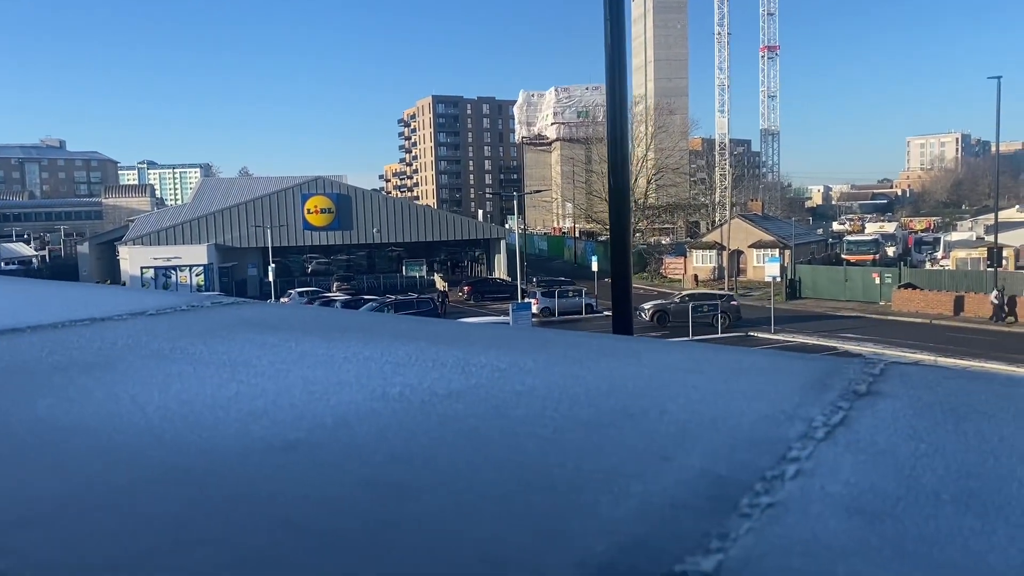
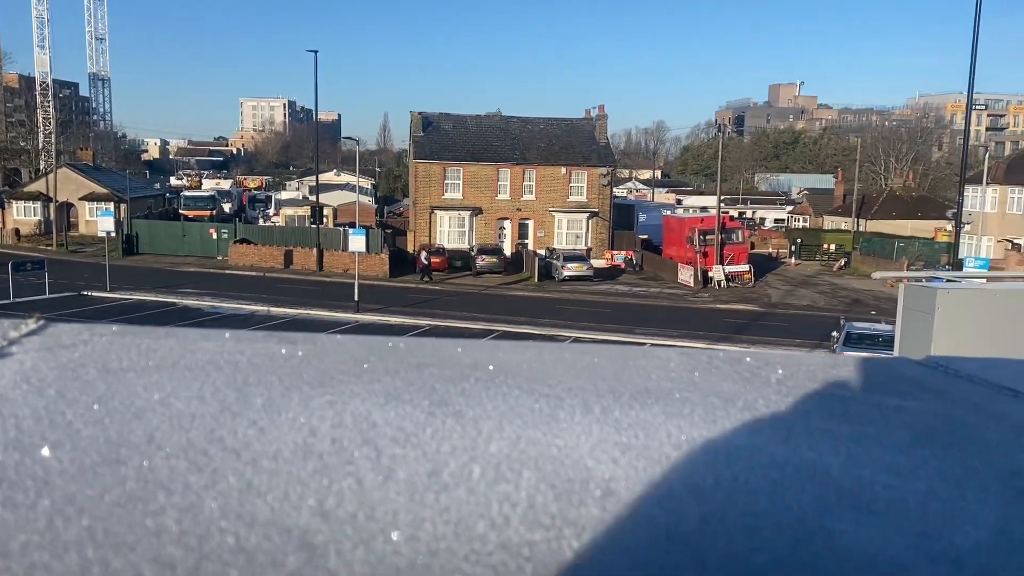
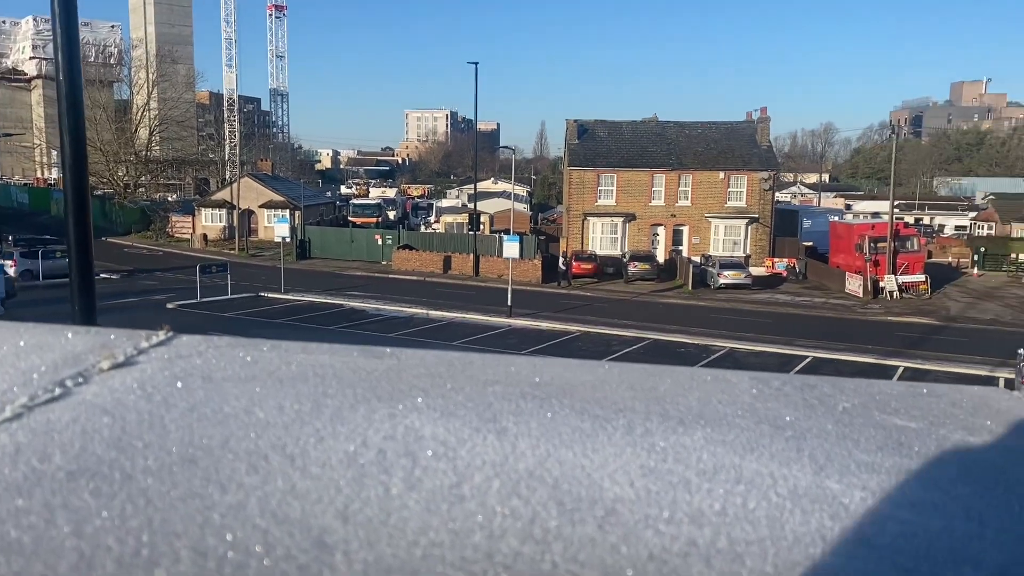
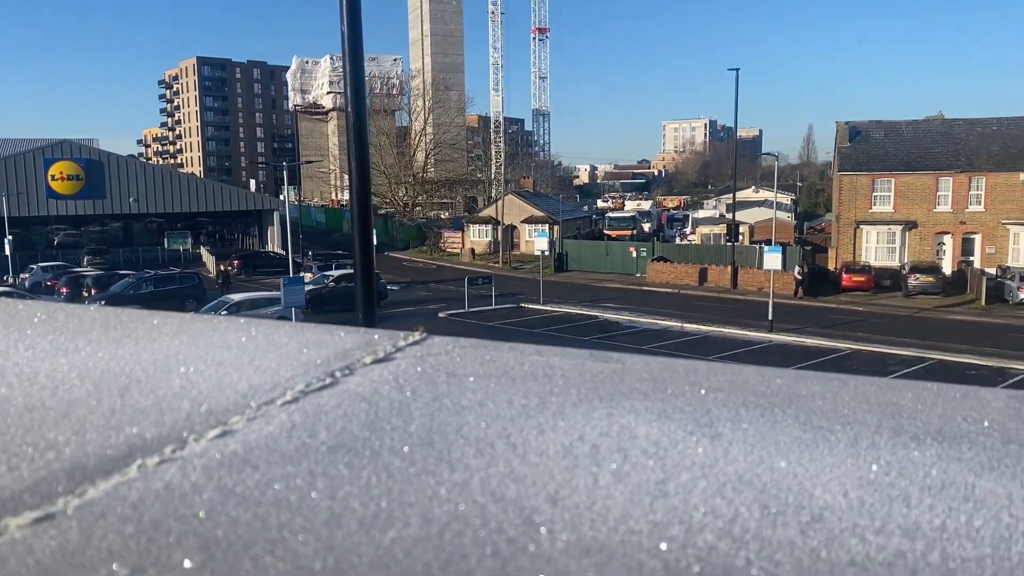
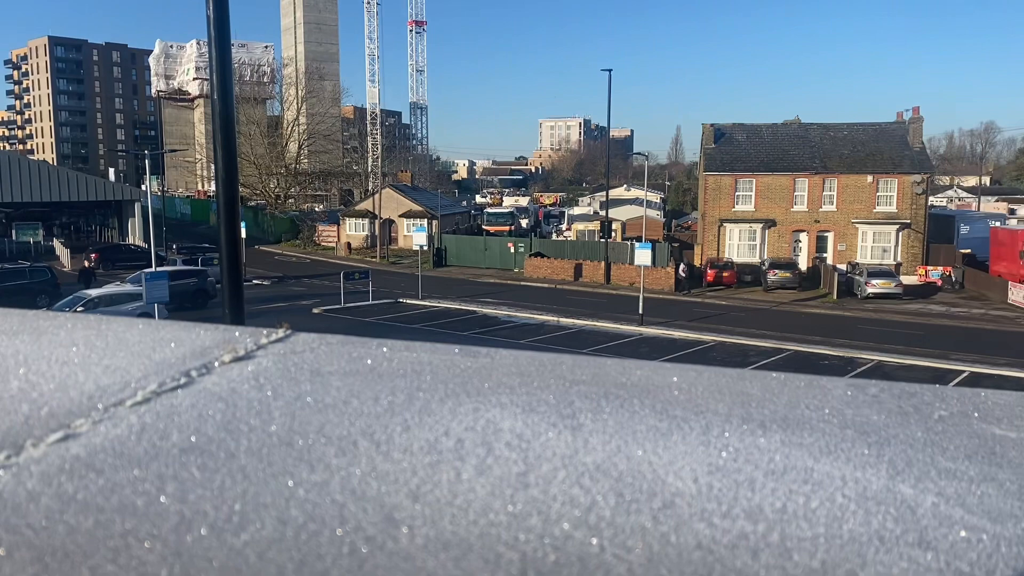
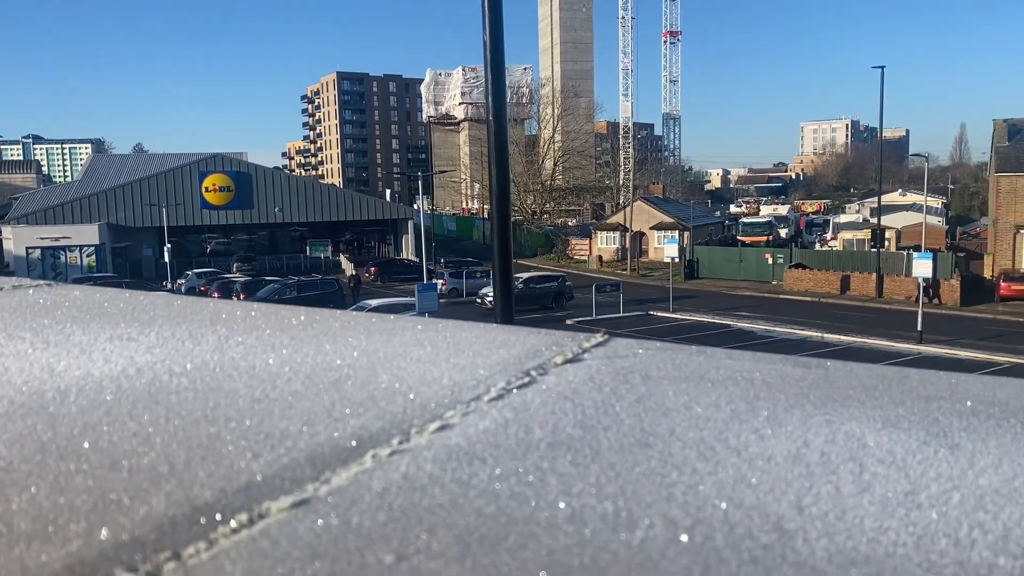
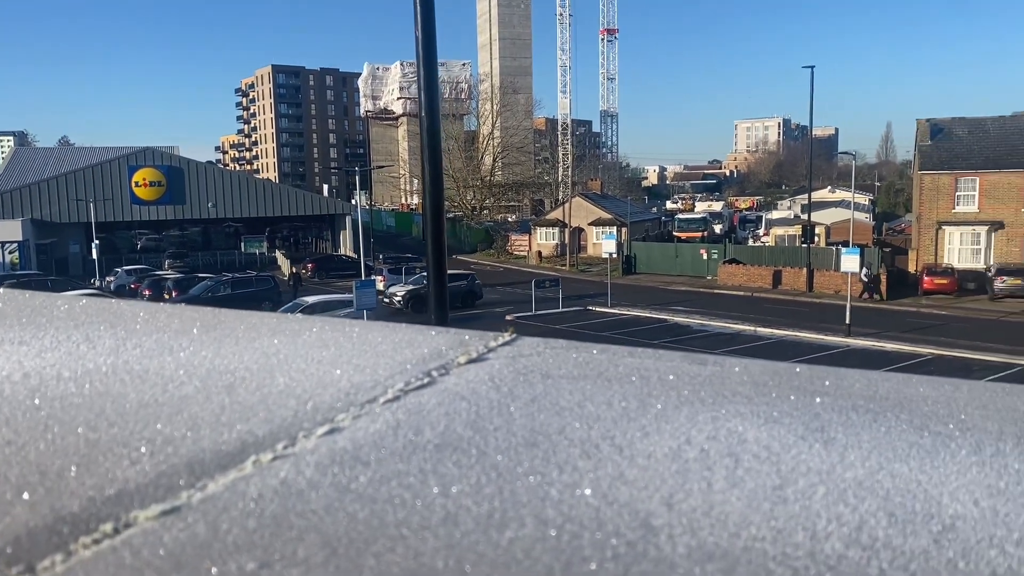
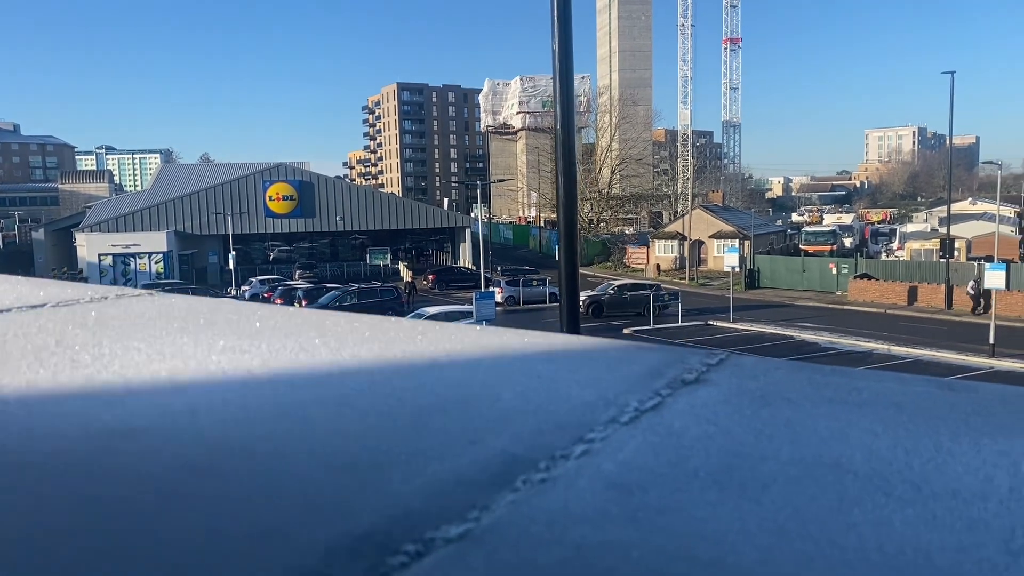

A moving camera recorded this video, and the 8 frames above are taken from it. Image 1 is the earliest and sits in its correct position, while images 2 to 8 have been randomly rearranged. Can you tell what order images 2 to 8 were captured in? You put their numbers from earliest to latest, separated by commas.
8, 6, 7, 4, 5, 3, 2
